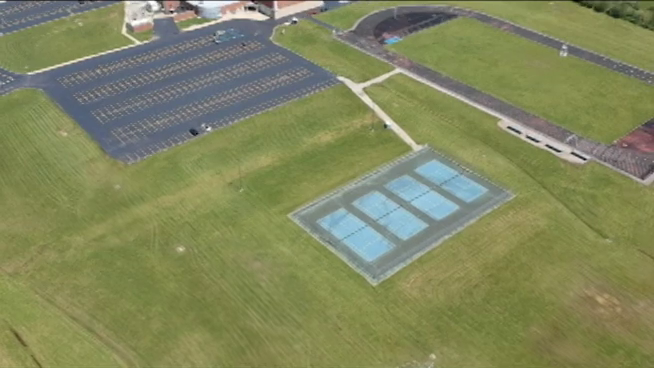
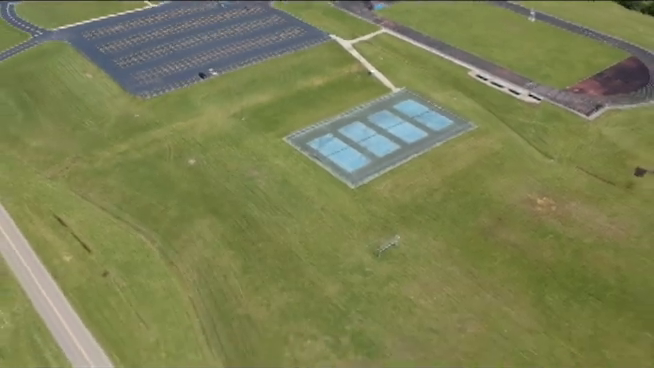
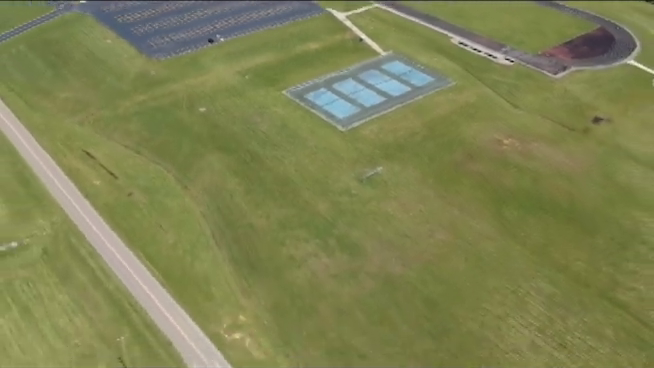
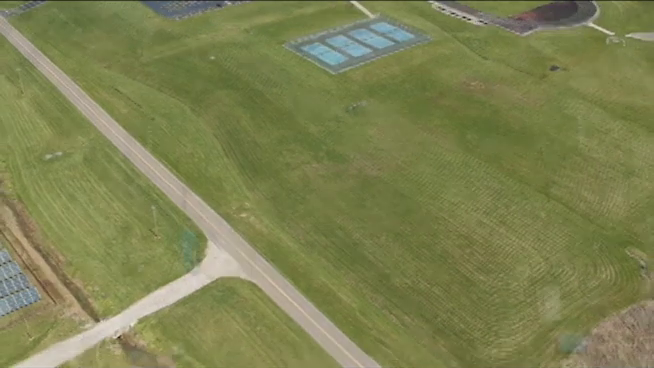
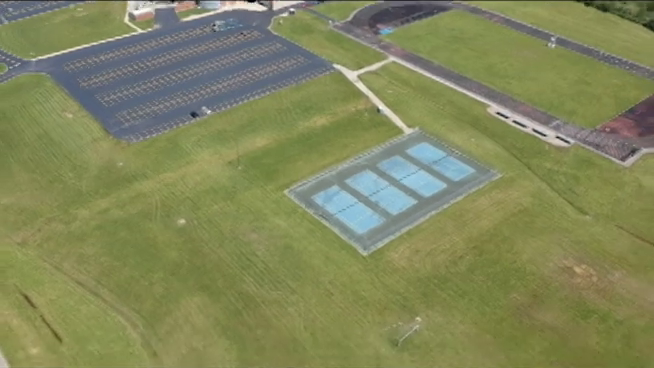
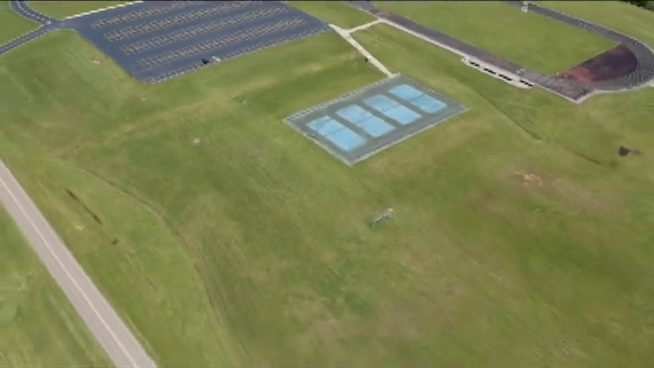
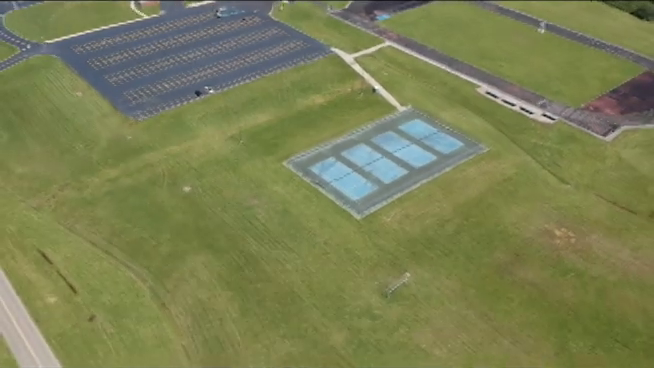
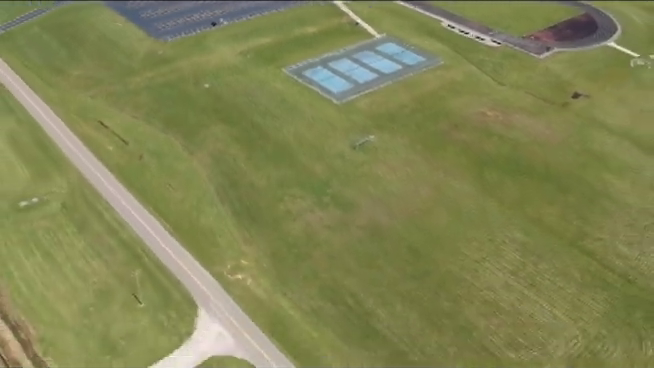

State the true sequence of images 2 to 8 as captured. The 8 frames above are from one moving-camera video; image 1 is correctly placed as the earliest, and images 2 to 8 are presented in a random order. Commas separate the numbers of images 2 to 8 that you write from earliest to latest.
5, 7, 2, 6, 3, 8, 4
